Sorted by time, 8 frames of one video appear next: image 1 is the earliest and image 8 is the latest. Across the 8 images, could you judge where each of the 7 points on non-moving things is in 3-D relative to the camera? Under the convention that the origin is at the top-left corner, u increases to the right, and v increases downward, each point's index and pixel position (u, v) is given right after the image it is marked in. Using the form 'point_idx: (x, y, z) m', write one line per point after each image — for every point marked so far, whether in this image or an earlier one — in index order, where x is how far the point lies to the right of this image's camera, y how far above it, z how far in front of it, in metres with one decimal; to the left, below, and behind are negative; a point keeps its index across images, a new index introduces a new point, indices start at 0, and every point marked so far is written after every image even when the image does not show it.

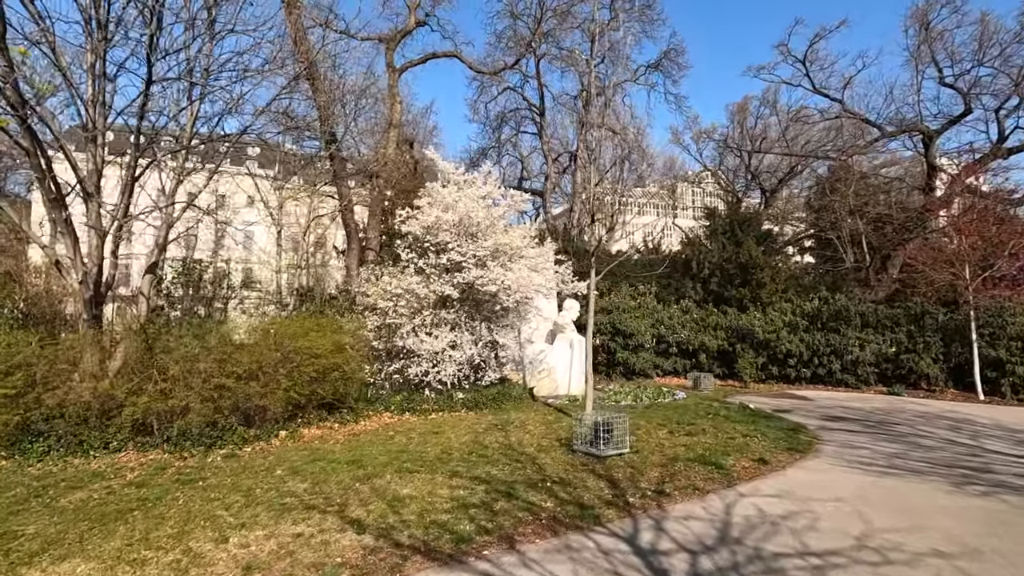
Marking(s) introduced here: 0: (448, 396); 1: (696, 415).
0: (-1.4, -2.3, +11.2) m
1: (+3.7, -2.6, +10.7) m
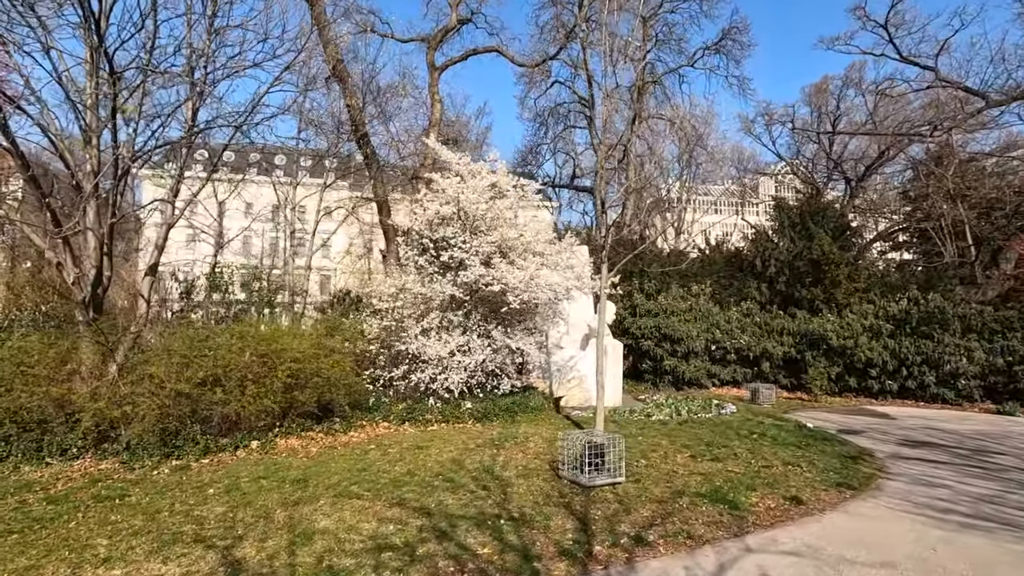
0: (-1.1, -2.3, +10.3) m
1: (+3.8, -2.5, +9.1) m
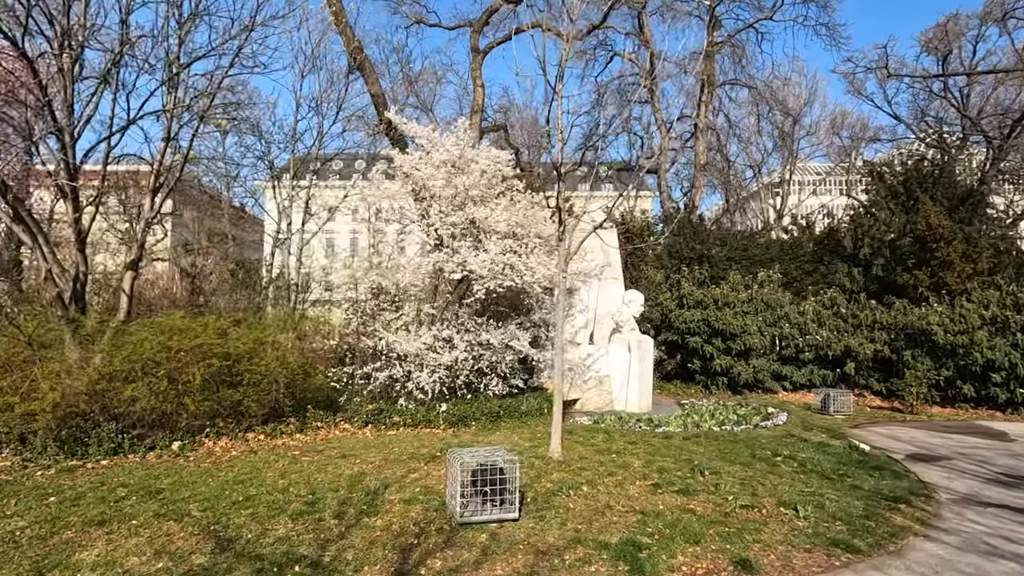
0: (-1.5, -2.1, +9.3) m
1: (+3.1, -2.3, +7.1) m
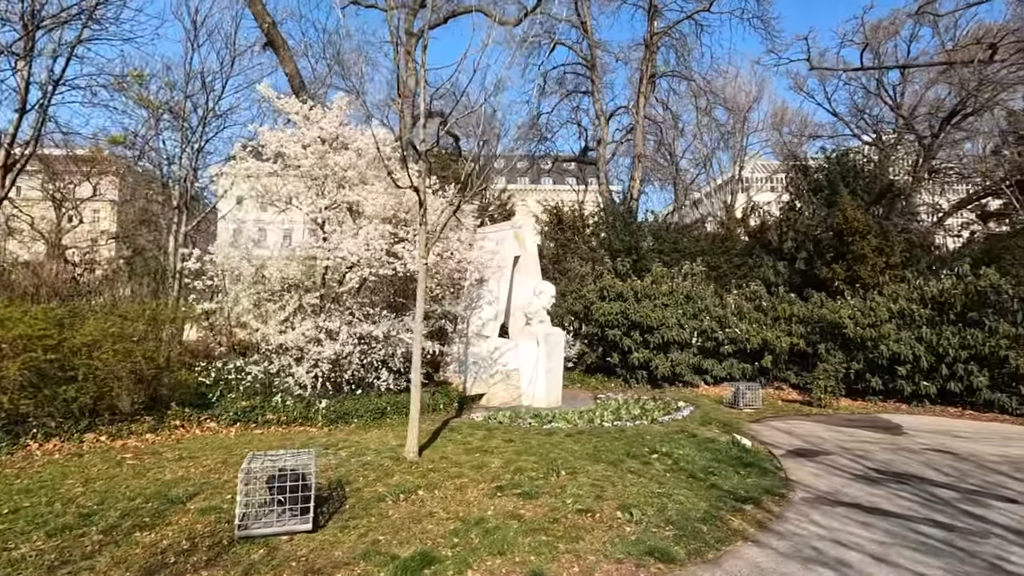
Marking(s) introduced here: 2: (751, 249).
0: (-3.3, -1.9, +8.7) m
1: (+1.4, -2.1, +6.7) m
2: (+7.5, +1.2, +16.7) m
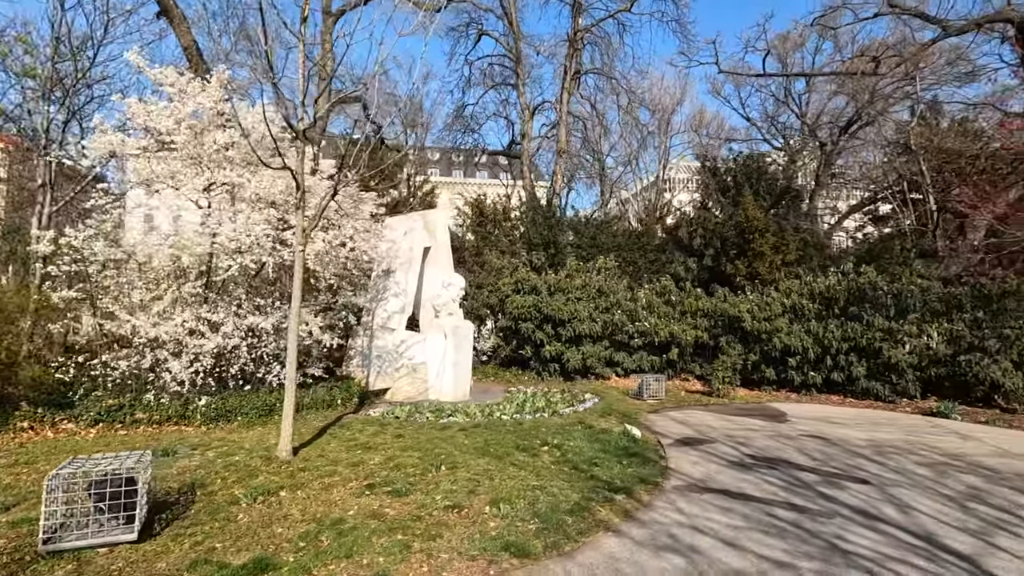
0: (-4.9, -1.7, +8.0) m
1: (0.0, -2.0, +6.7) m
2: (+4.9, +1.4, +17.2) m
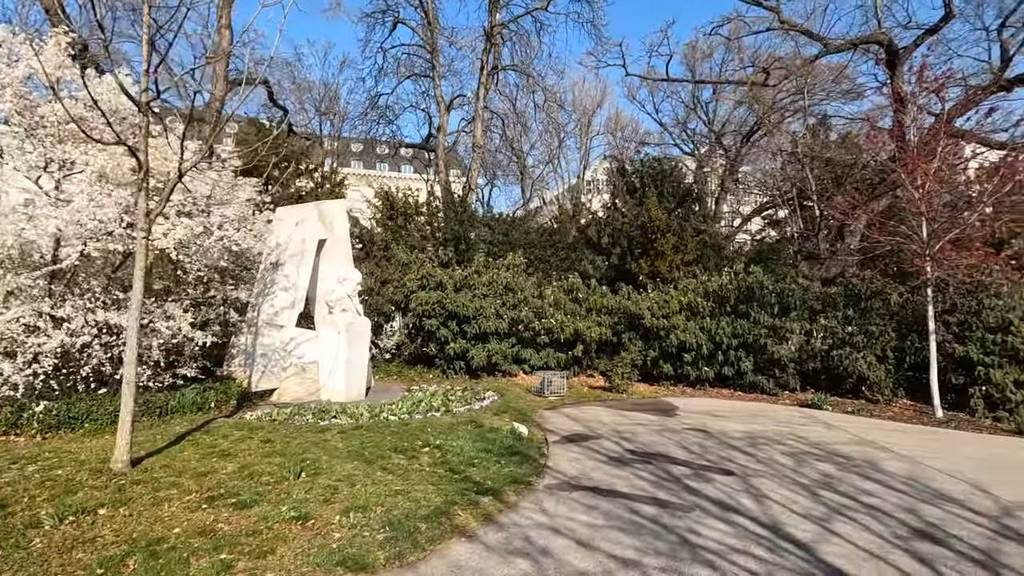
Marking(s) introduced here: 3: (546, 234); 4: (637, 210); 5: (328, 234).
0: (-6.5, -1.6, +7.1) m
1: (-1.5, -1.9, +6.3) m
2: (+2.0, +1.5, +17.4) m
3: (+1.1, +1.8, +17.6) m
4: (+3.7, +2.3, +15.8) m
5: (-3.8, +1.1, +11.0) m
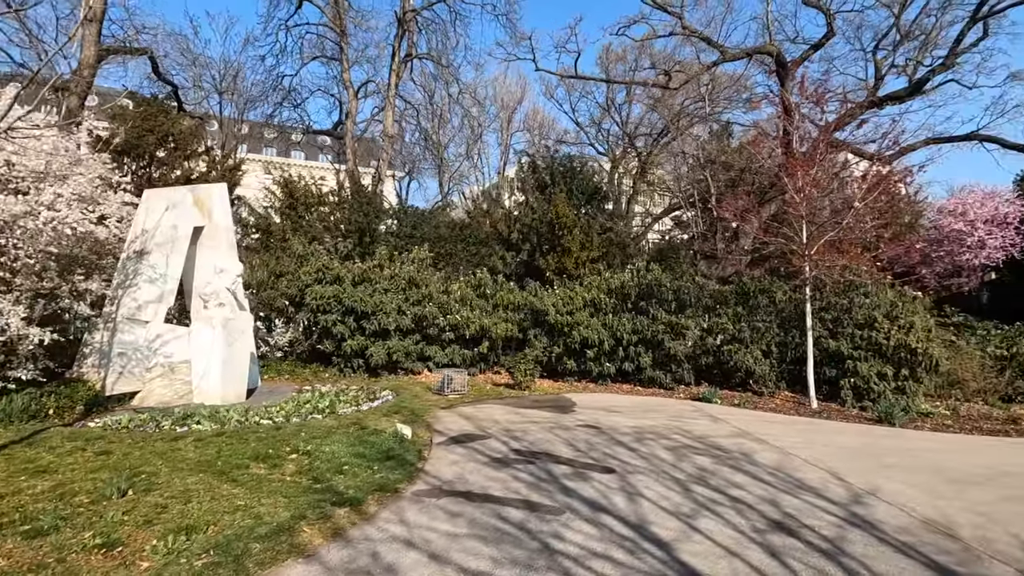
0: (-7.9, -1.4, +5.8) m
1: (-2.9, -1.8, +5.7) m
2: (-0.9, +1.6, +17.2) m
3: (-1.8, +1.9, +17.2) m
4: (+1.0, +2.4, +15.8) m
5: (-5.7, +1.3, +10.0) m
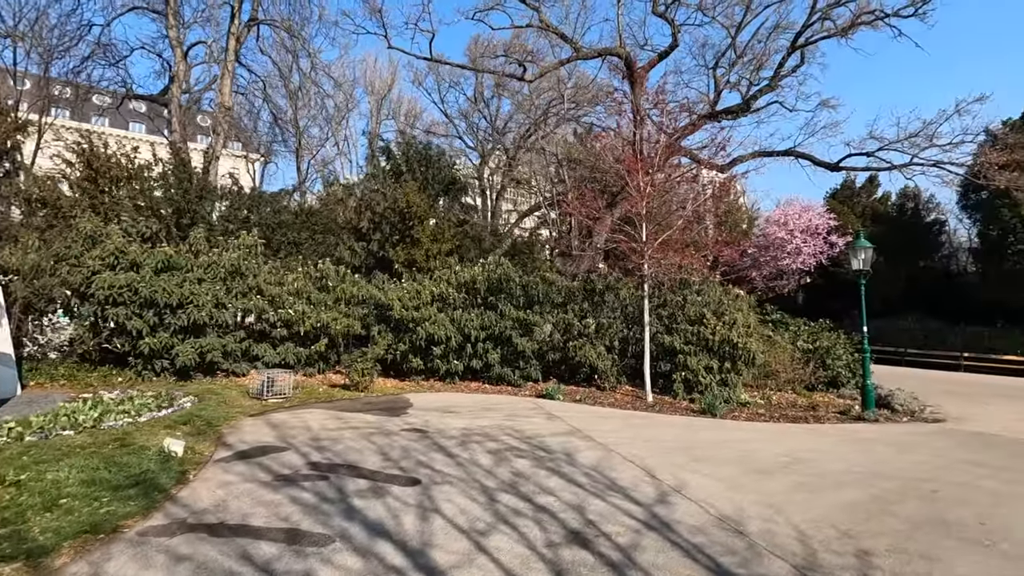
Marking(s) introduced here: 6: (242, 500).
0: (-9.7, -1.2, +3.1) m
1: (-4.8, -1.7, +4.2) m
2: (-5.3, +1.8, +15.8) m
3: (-6.2, +2.2, +15.6) m
4: (-3.1, +2.6, +14.9) m
5: (-8.5, +1.5, +7.7) m
6: (-2.3, -1.8, +4.7) m
